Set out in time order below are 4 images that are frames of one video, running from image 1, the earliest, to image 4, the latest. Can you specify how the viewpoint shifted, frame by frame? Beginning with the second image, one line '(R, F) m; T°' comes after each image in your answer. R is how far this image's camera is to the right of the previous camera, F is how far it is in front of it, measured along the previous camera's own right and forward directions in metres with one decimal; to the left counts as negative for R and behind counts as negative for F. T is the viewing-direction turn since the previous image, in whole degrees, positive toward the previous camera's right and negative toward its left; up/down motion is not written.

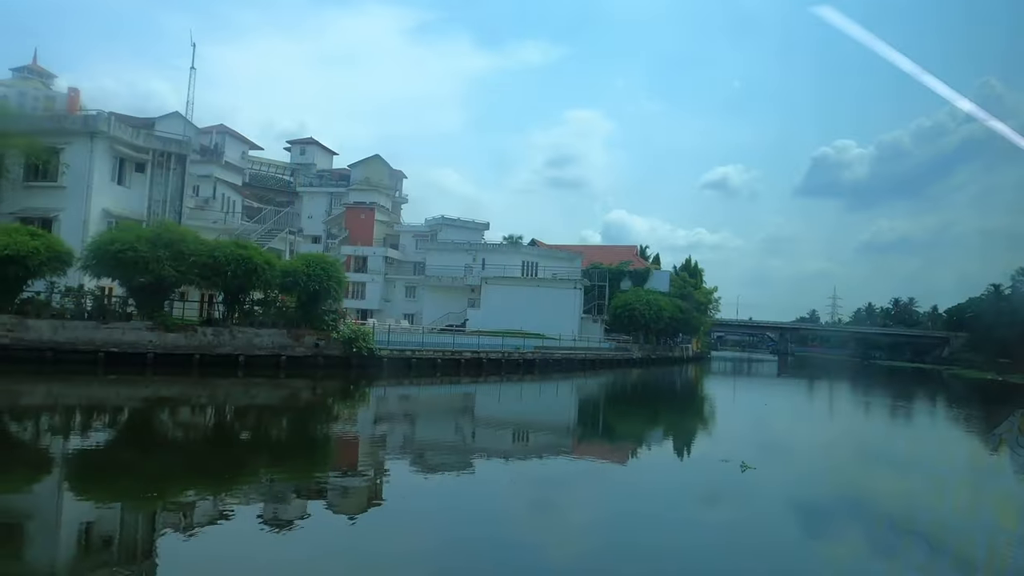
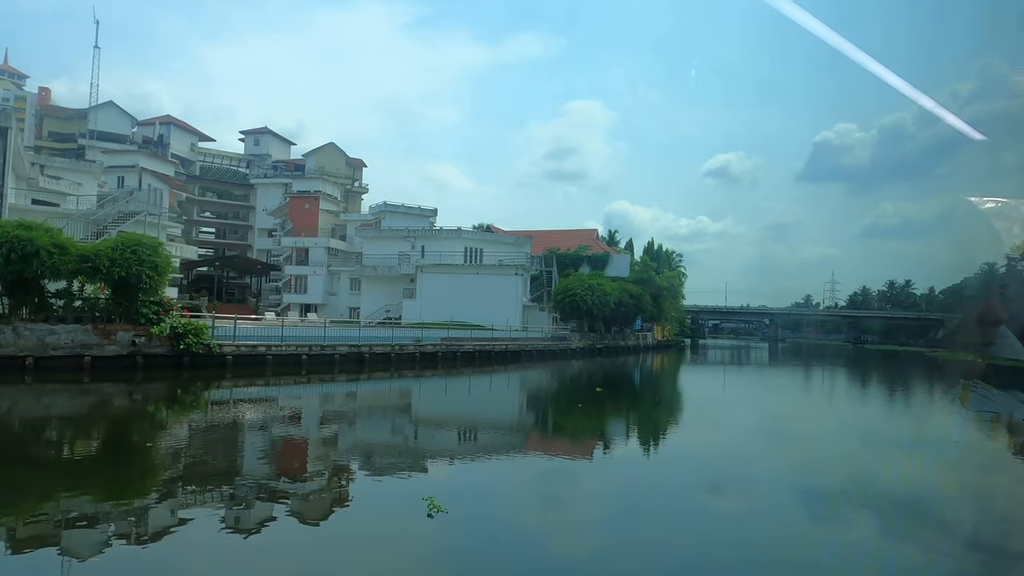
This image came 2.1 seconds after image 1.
(+0.9, +0.7) m; 0°
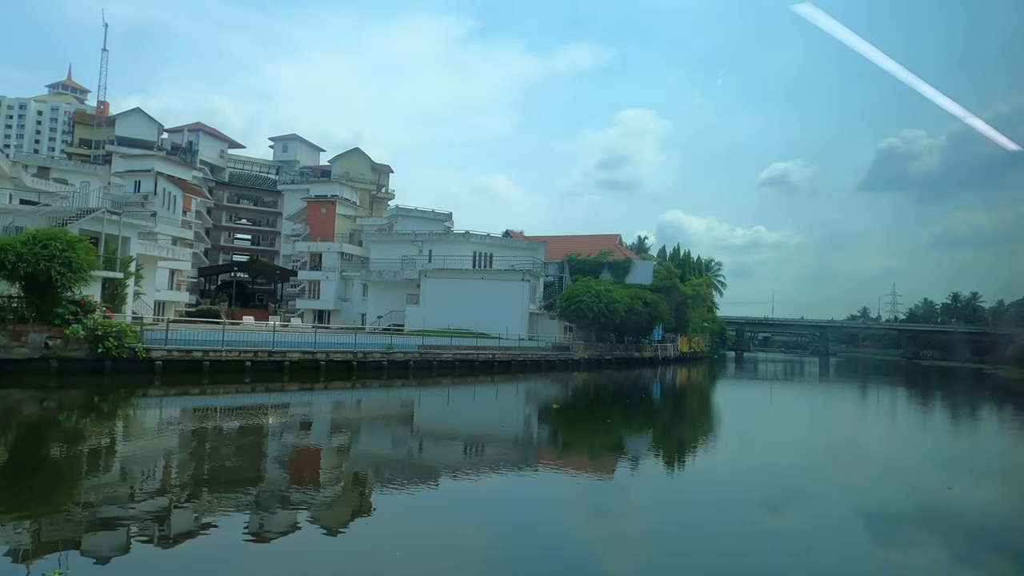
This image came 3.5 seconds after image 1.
(+0.6, +0.5) m; -4°
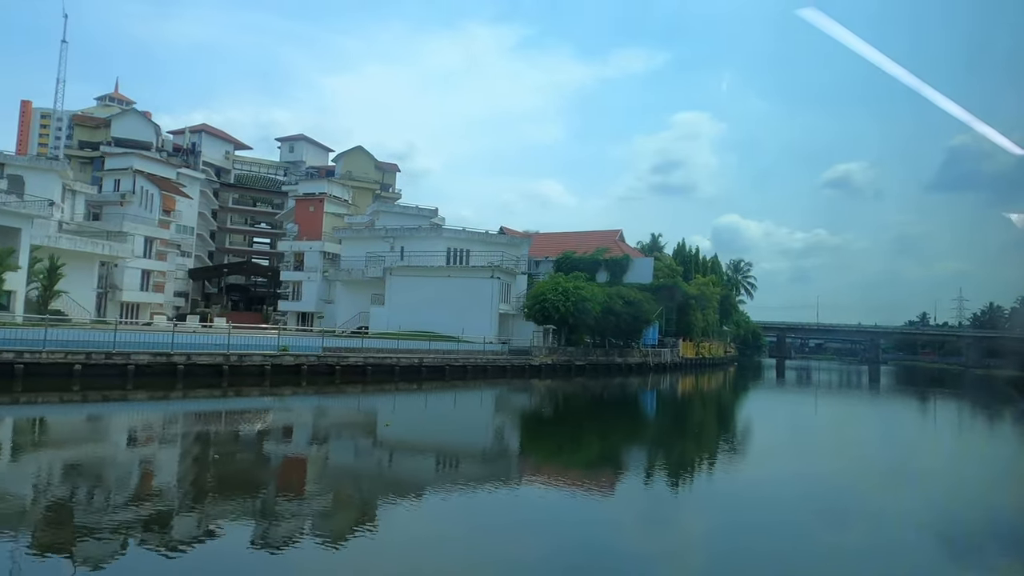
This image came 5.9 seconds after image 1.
(+1.0, +0.8) m; -5°
